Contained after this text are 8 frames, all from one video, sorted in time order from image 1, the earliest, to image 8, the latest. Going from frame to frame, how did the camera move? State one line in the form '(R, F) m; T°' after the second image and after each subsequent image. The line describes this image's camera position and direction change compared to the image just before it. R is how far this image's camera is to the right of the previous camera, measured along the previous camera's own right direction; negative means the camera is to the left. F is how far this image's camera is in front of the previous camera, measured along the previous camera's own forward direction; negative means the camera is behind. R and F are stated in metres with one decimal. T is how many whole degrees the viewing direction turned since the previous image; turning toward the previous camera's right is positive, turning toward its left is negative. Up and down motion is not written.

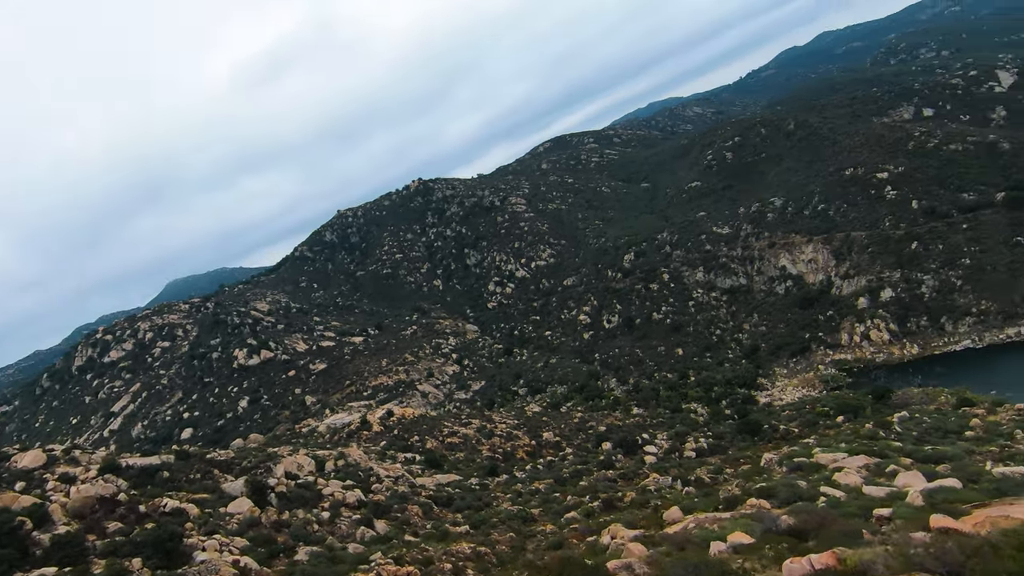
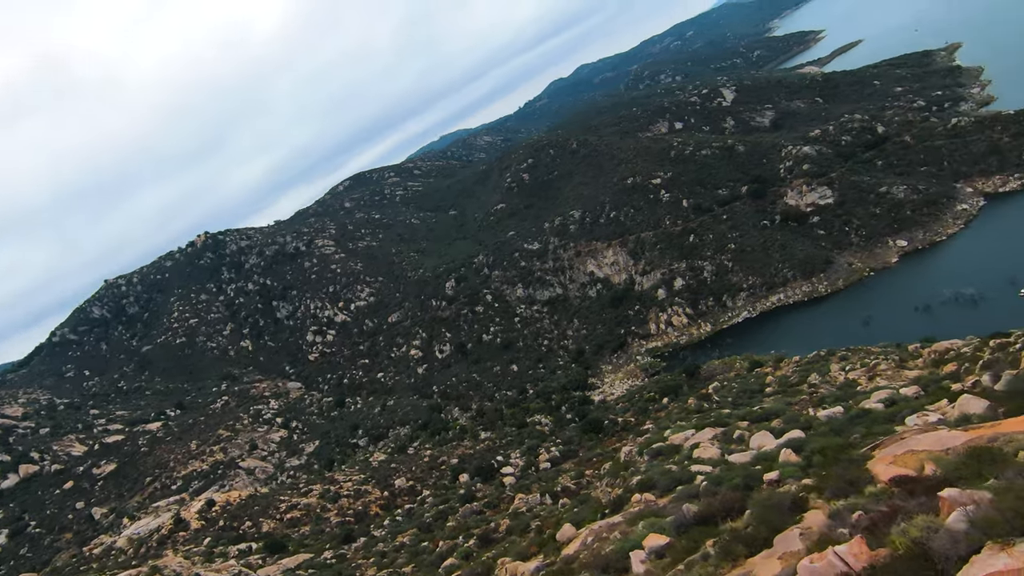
(-0.7, +1.4) m; +18°
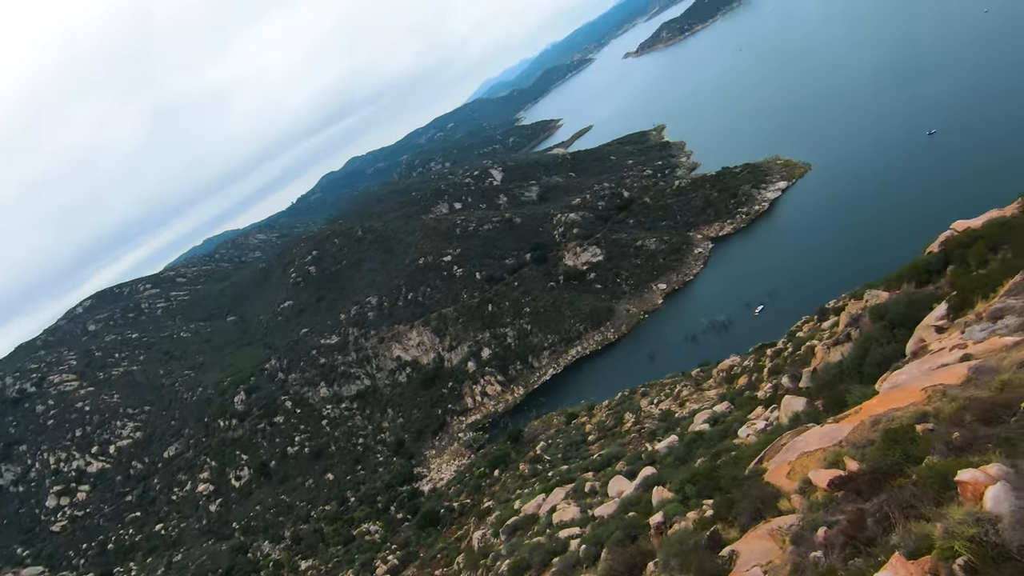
(-0.7, +1.3) m; +21°
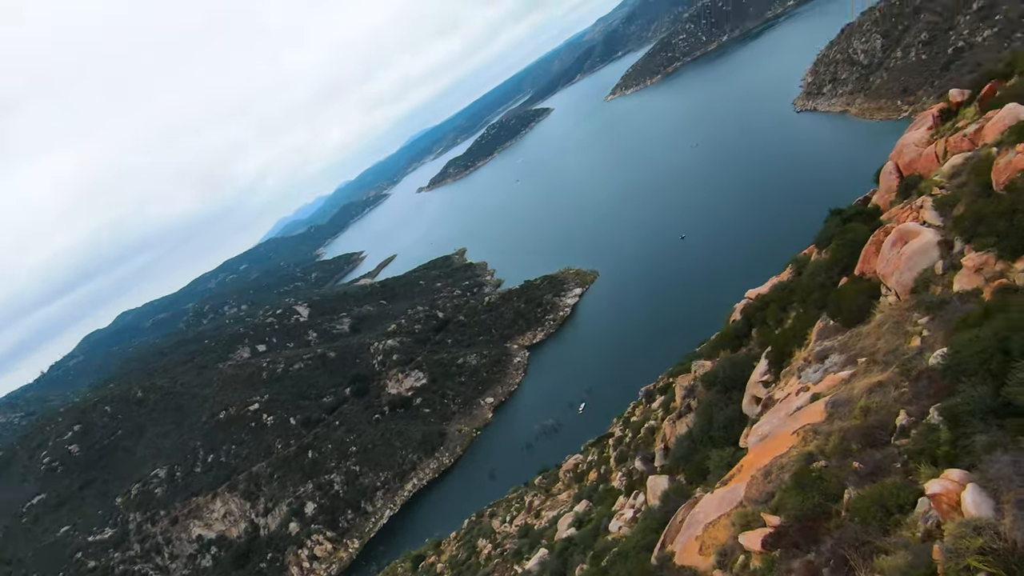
(-0.5, +0.8) m; +19°
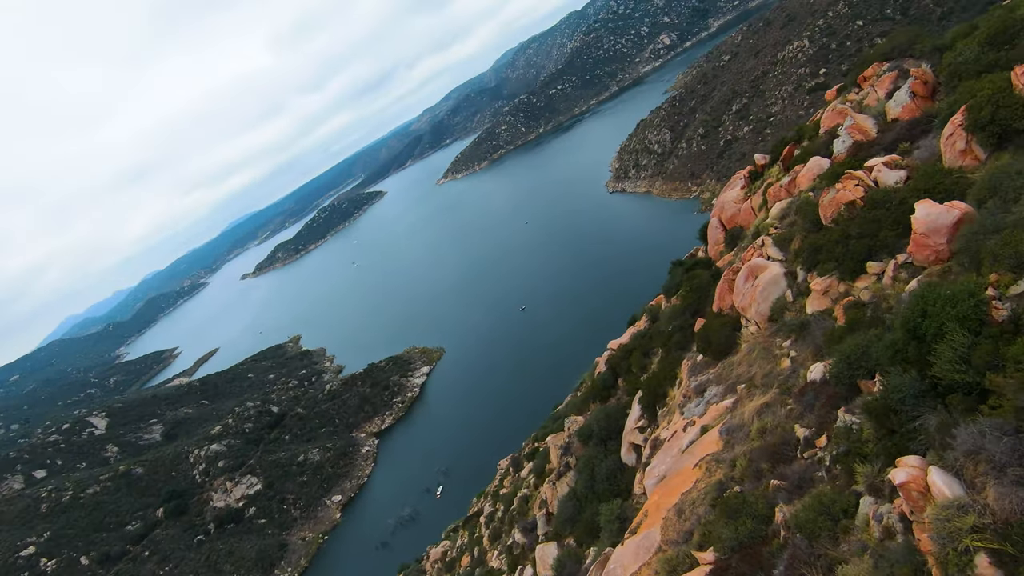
(-0.5, +0.6) m; +16°
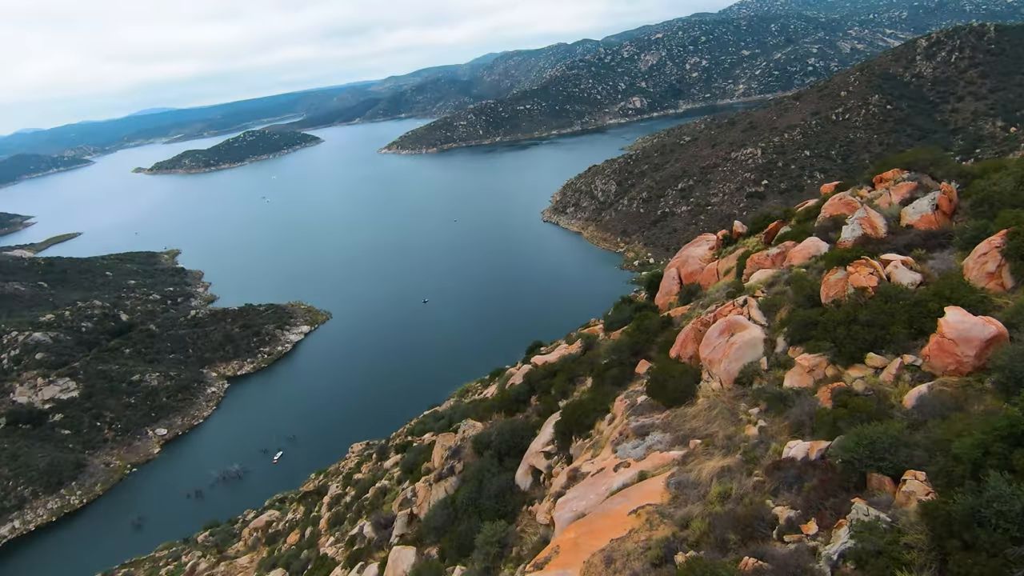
(-0.7, +1.1) m; +9°
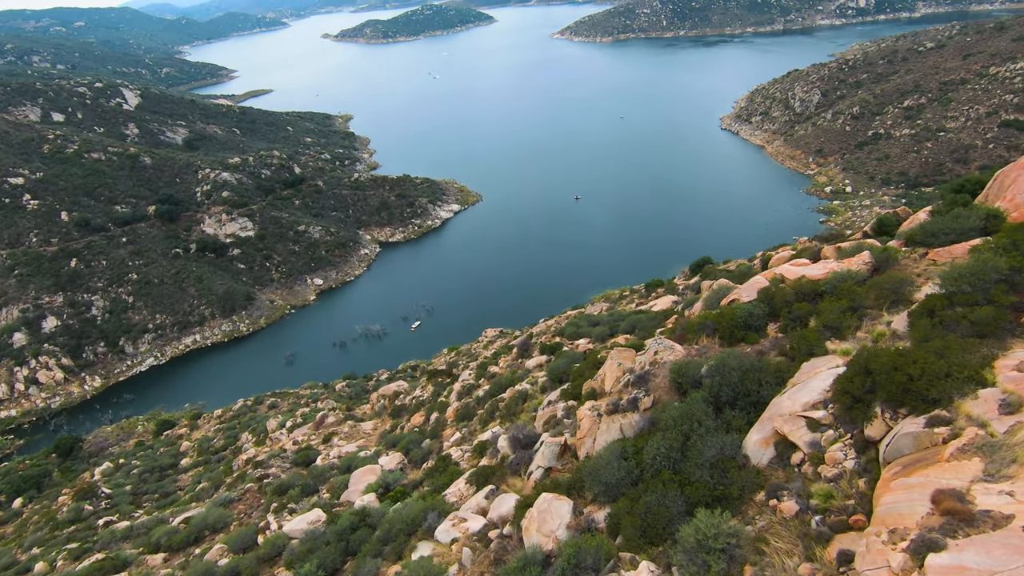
(-1.4, +3.7) m; -13°
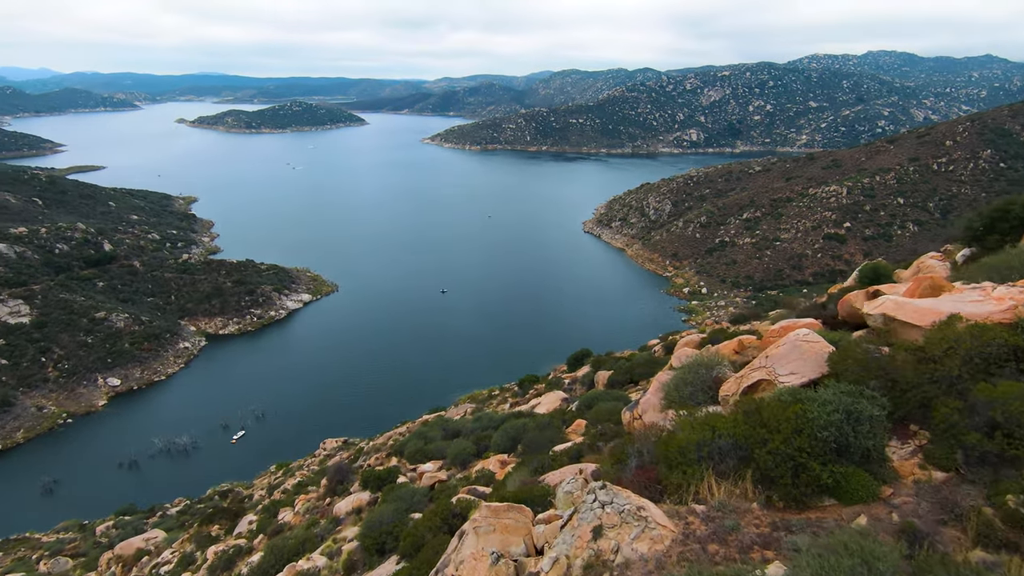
(+1.0, +5.5) m; +13°
